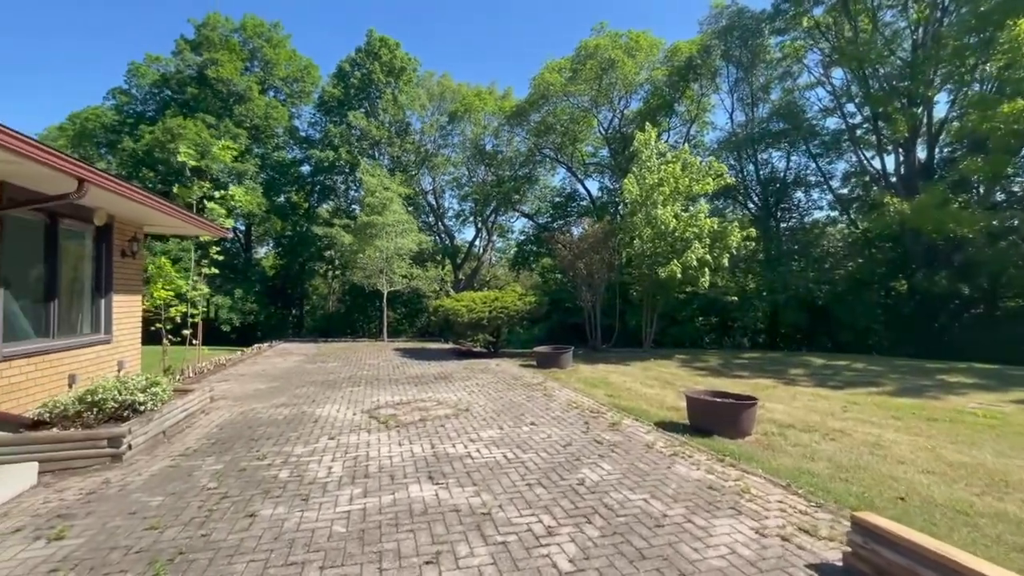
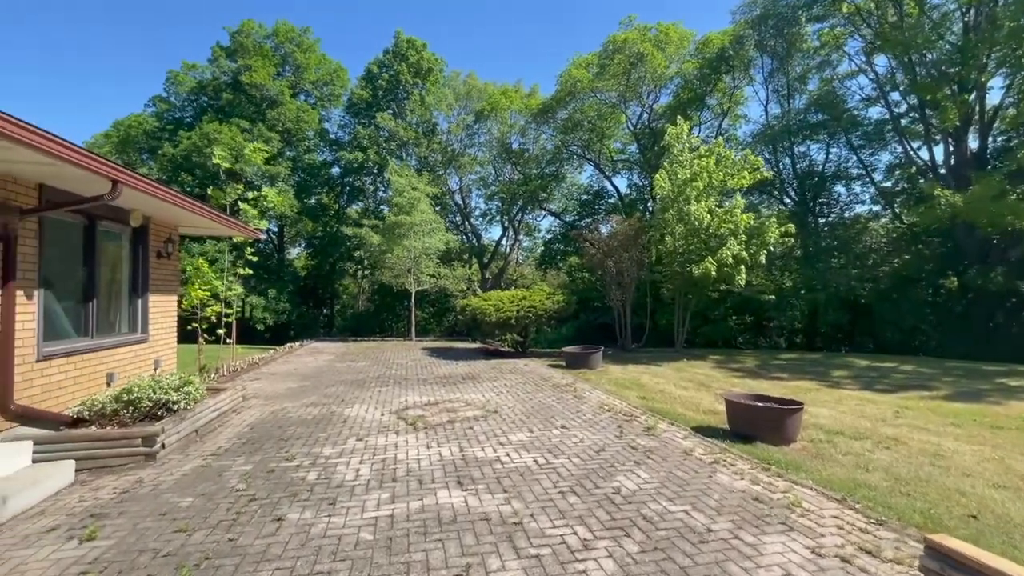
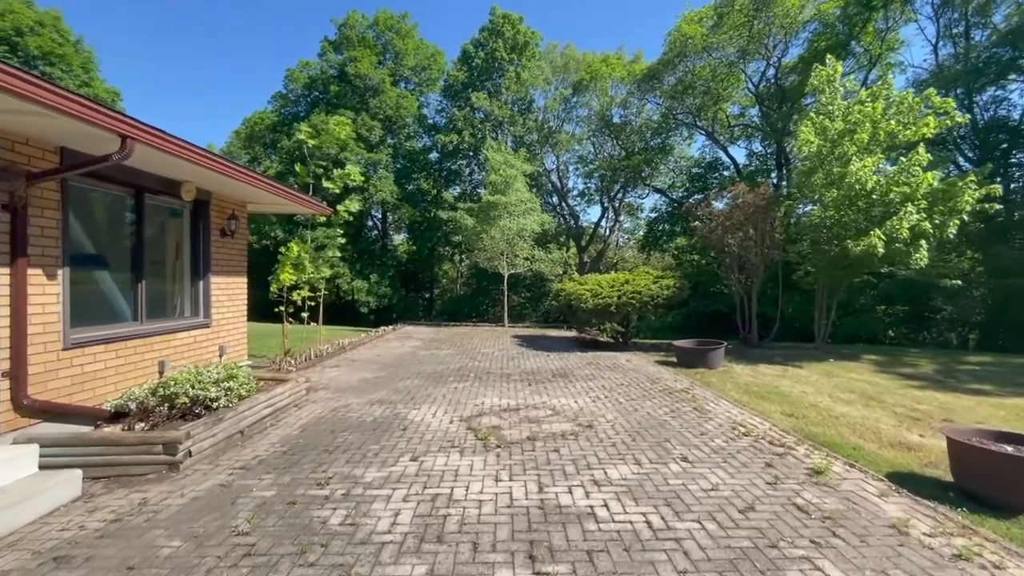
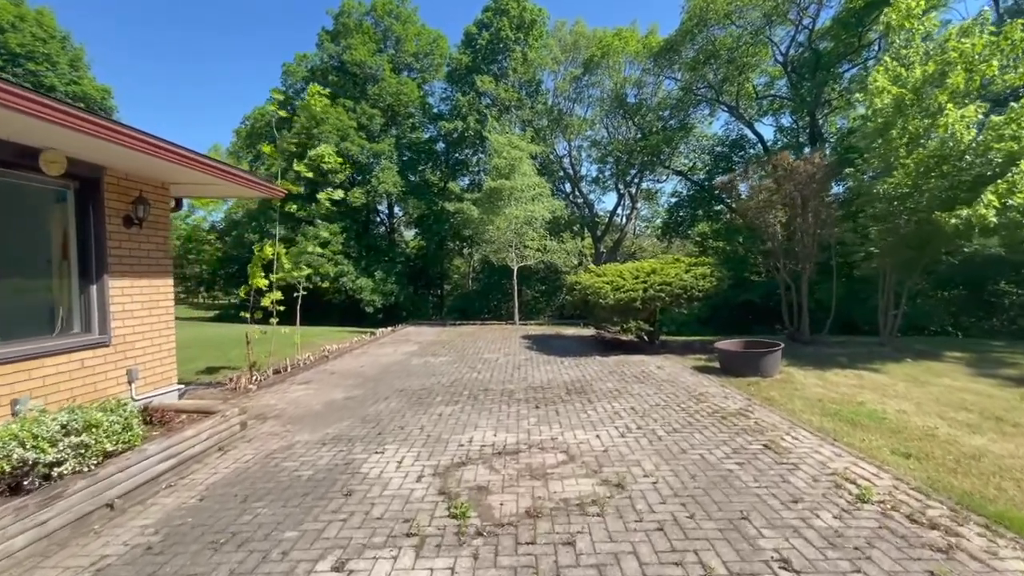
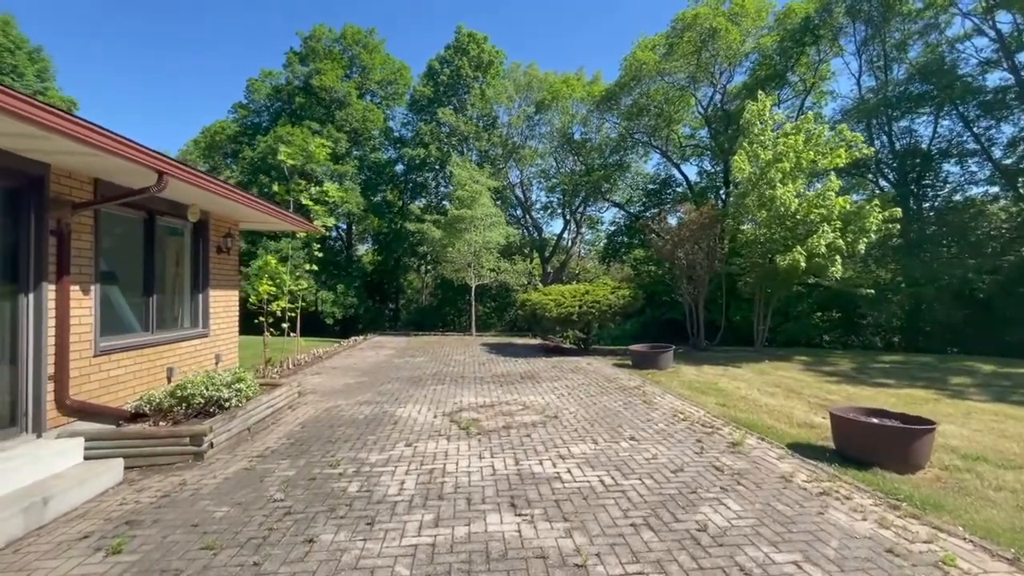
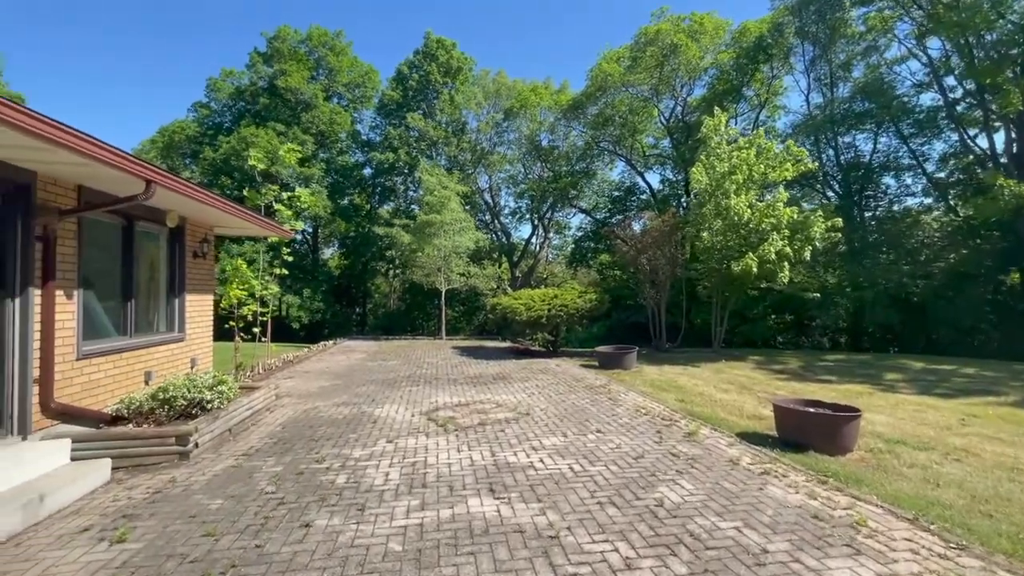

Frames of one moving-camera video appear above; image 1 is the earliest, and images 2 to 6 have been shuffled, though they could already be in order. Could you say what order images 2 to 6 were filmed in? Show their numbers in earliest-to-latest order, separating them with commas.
2, 6, 5, 3, 4
